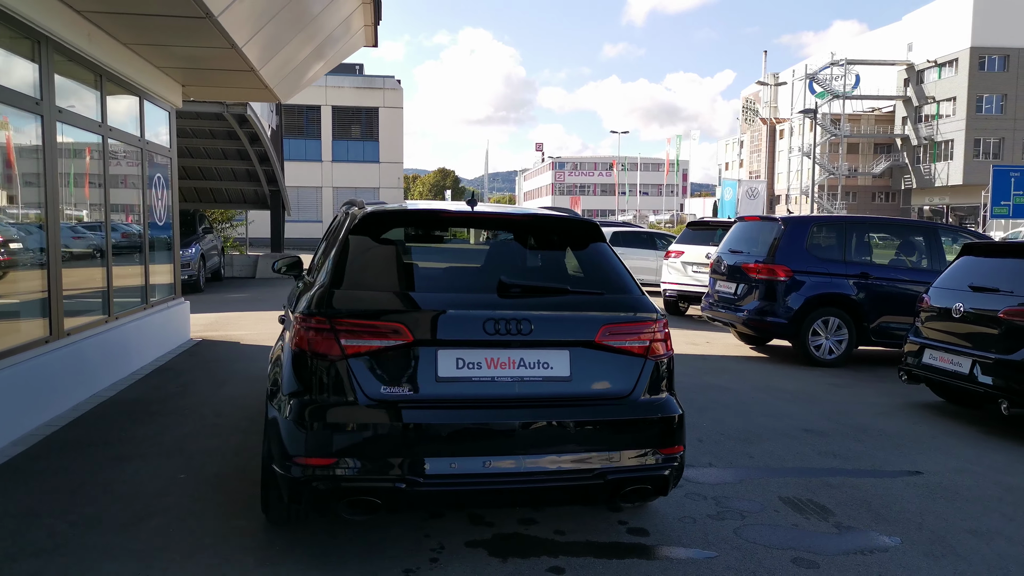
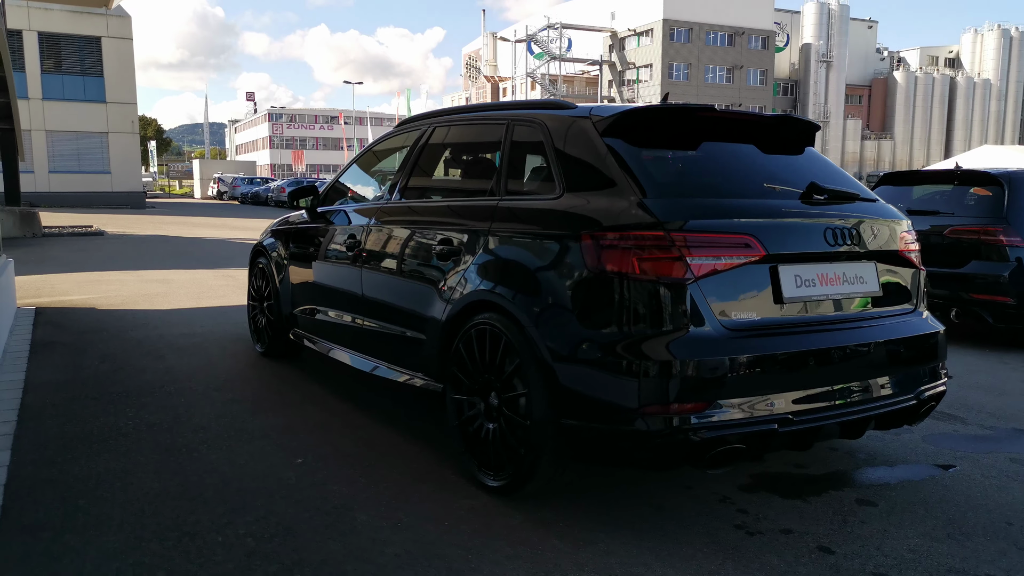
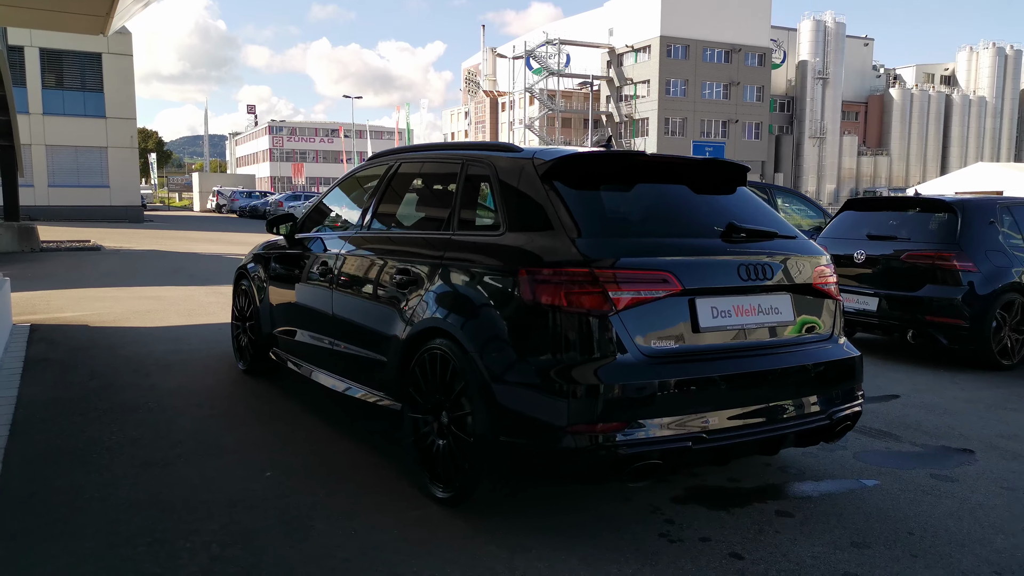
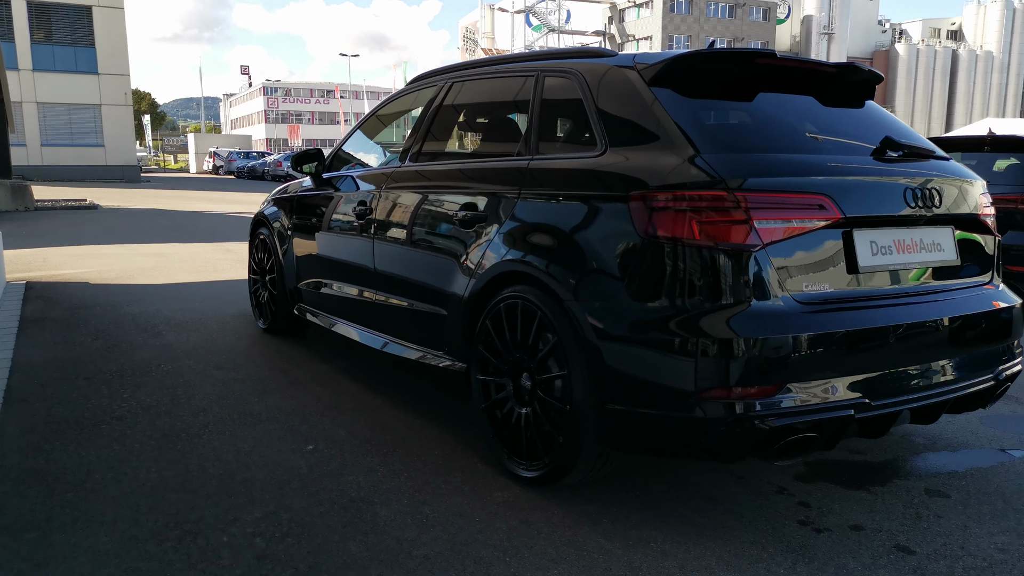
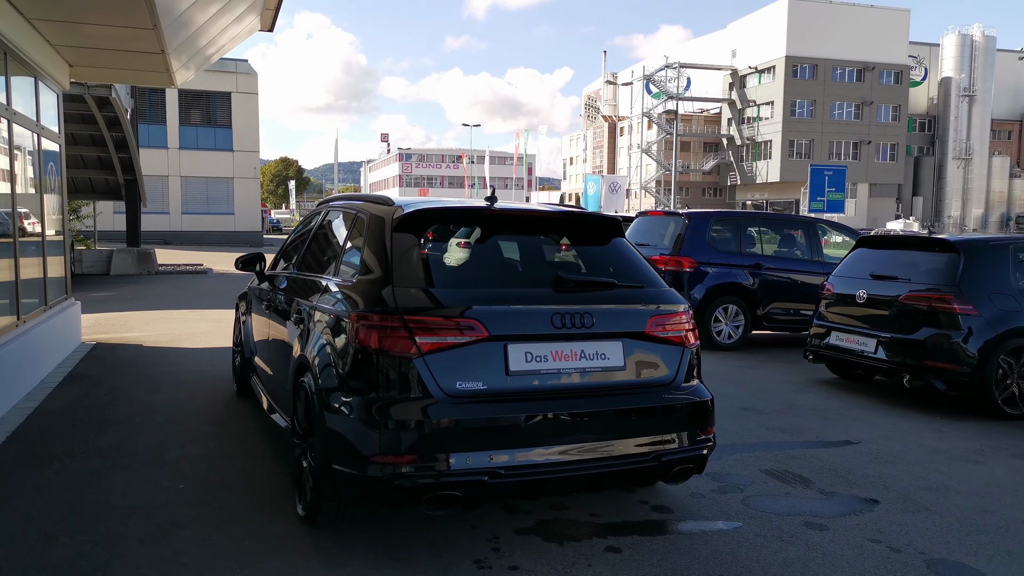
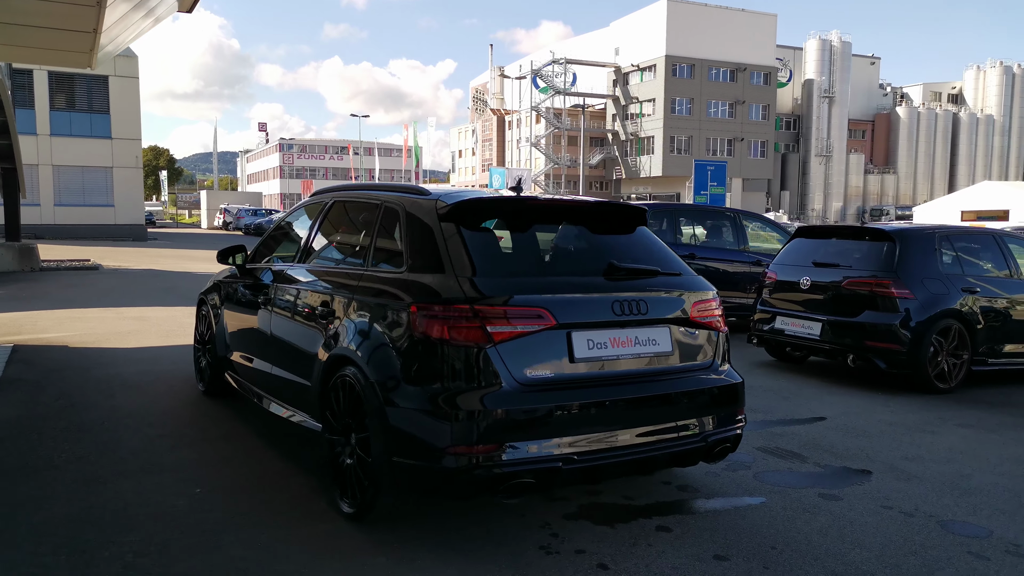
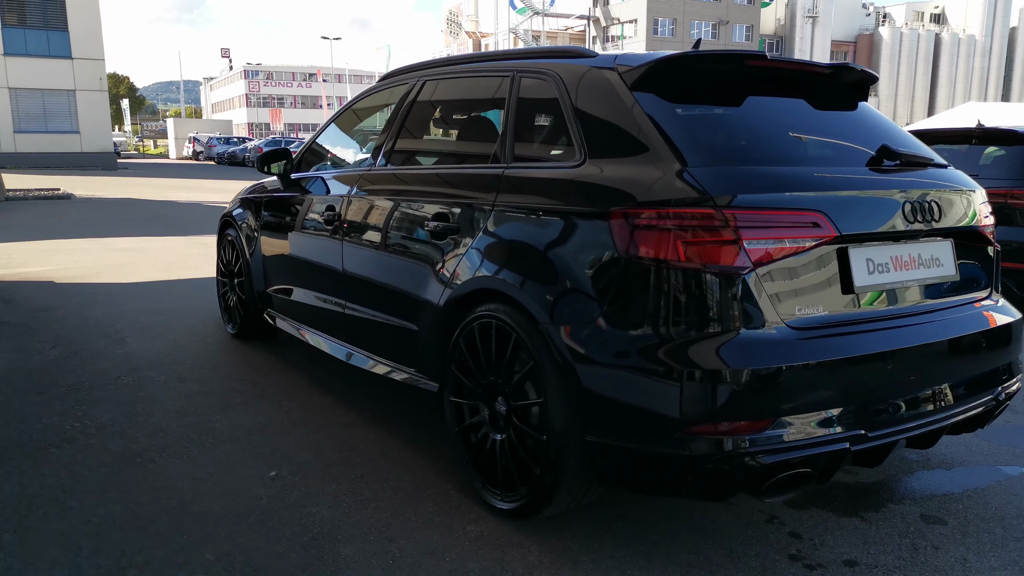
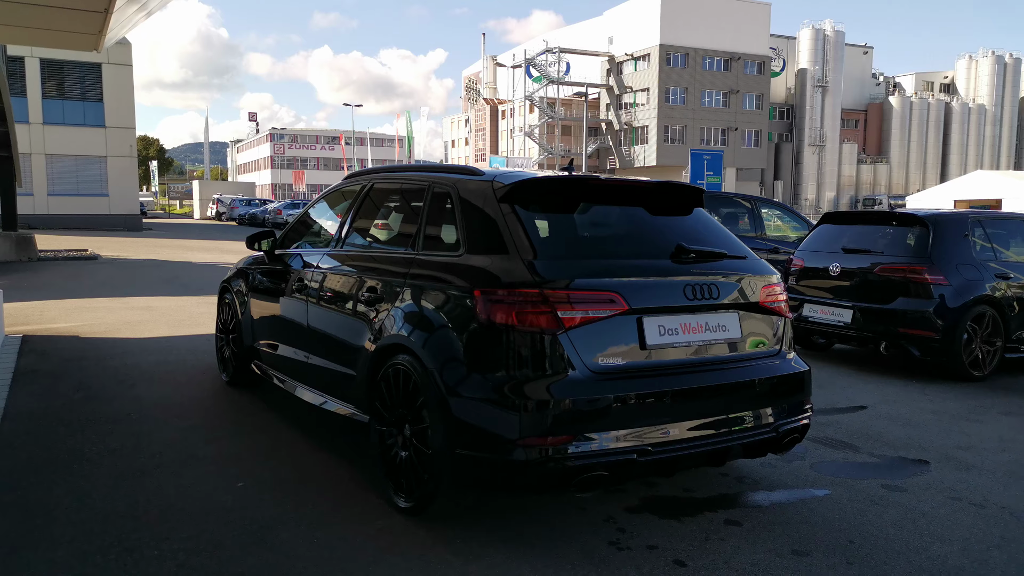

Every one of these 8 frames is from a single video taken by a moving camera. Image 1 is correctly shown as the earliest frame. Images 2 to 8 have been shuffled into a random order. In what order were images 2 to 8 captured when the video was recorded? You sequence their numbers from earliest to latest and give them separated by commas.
5, 6, 8, 3, 2, 4, 7
